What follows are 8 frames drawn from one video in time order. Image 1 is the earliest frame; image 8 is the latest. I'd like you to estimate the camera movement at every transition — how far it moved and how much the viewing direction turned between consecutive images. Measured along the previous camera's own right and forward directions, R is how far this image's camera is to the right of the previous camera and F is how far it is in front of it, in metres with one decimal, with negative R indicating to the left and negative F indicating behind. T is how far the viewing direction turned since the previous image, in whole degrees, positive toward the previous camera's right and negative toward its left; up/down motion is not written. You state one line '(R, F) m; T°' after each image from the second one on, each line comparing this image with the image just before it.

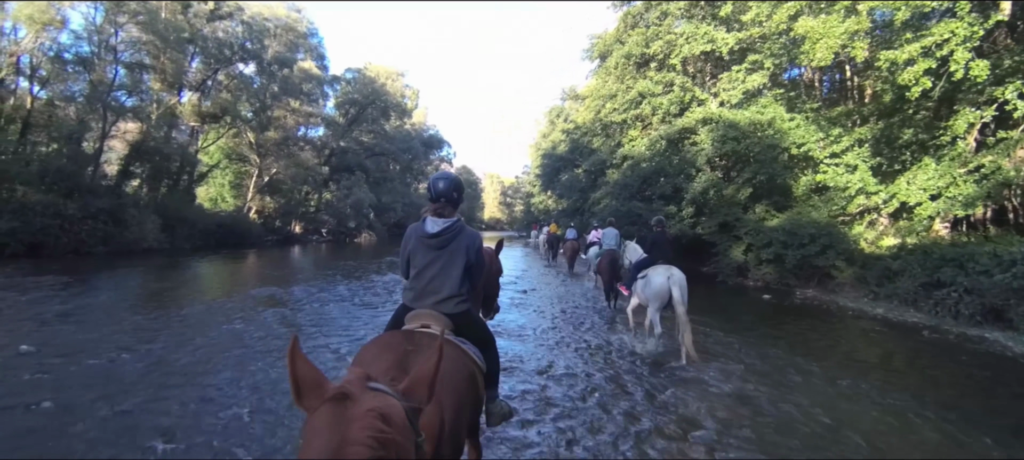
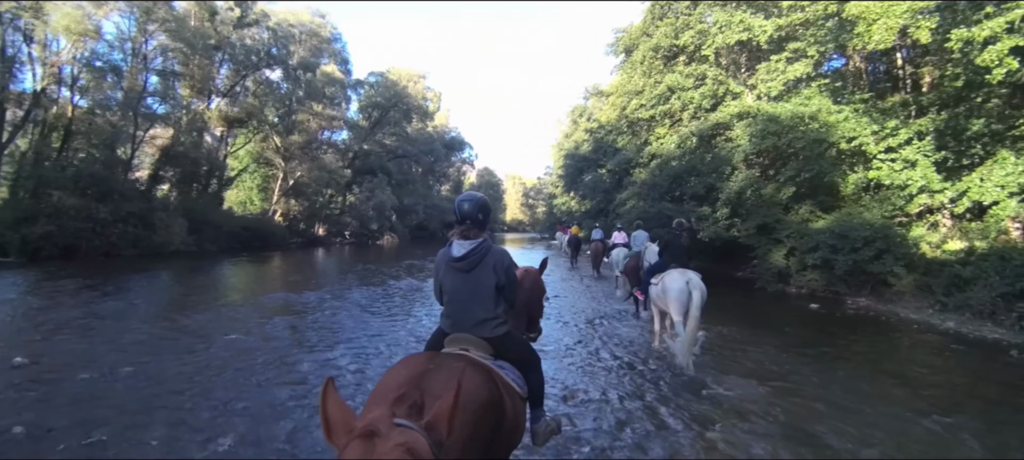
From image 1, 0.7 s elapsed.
(0.0, +1.1) m; -2°
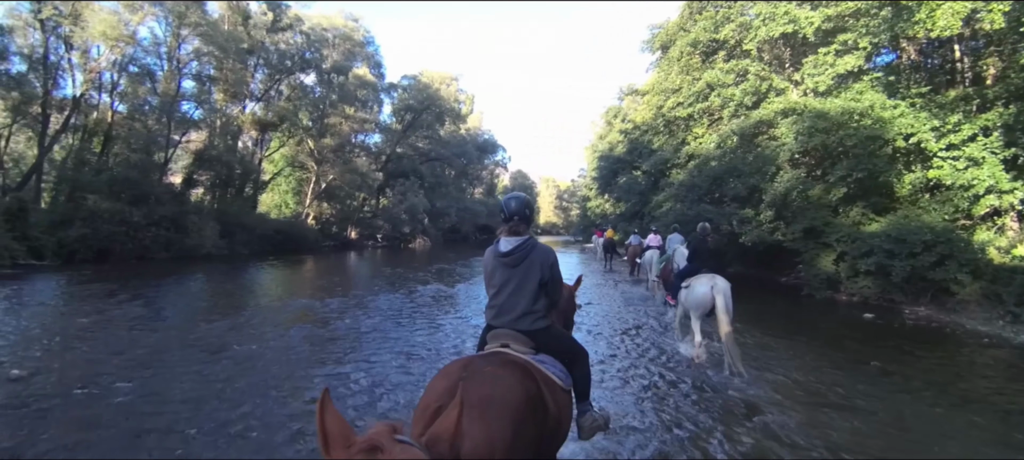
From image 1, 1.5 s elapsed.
(+0.1, +0.5) m; -3°
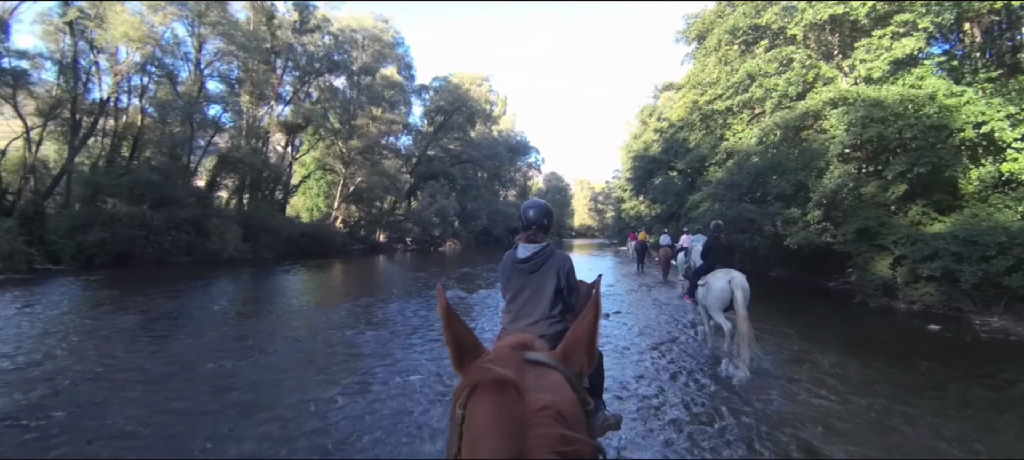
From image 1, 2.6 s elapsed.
(+0.3, +0.9) m; -4°
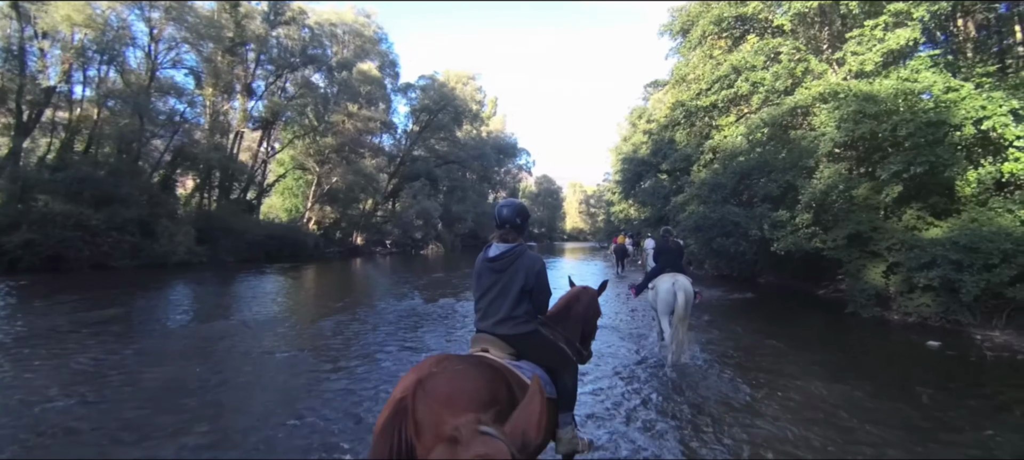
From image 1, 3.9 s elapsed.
(+0.7, +1.2) m; +1°
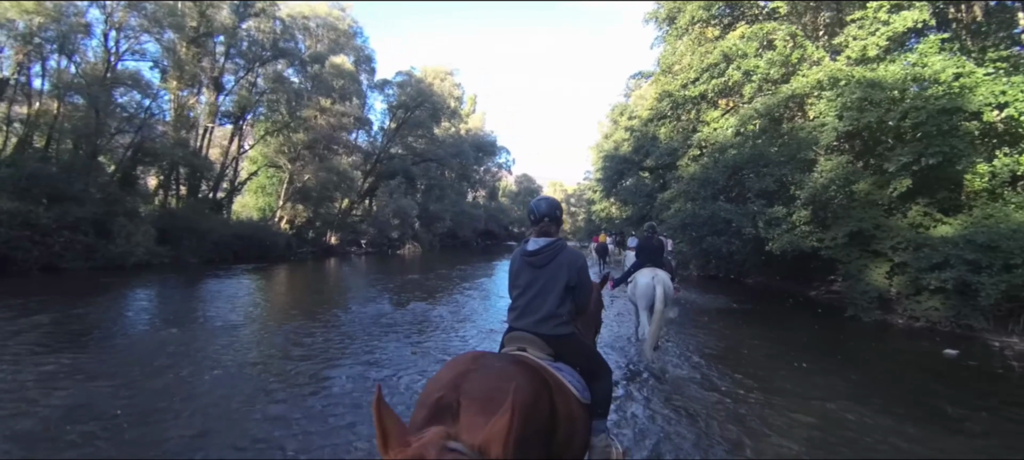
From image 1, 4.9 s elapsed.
(+0.1, +1.3) m; +2°
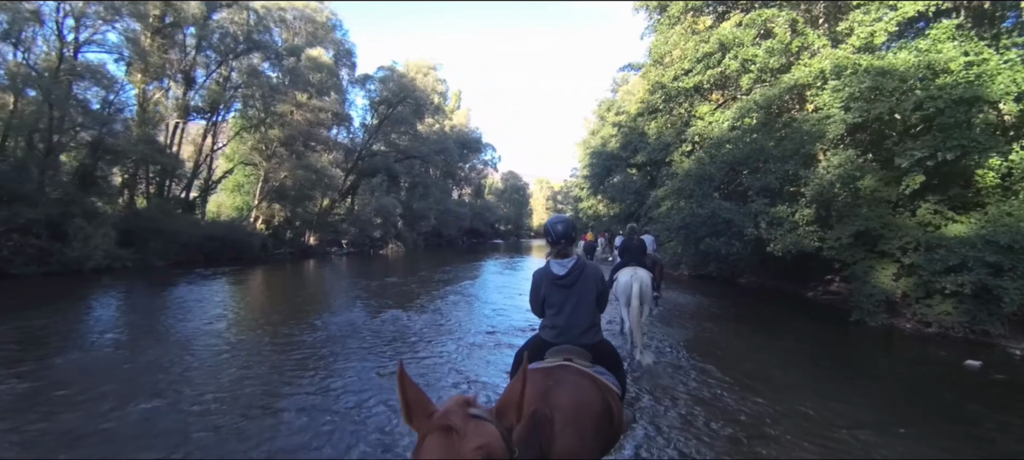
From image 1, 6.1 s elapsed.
(+0.1, +1.0) m; +1°
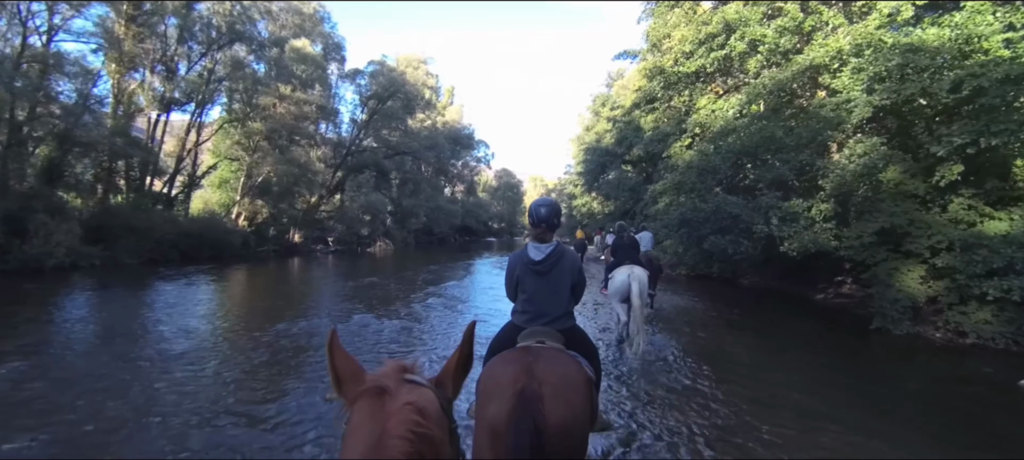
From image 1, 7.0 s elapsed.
(+0.2, +1.4) m; +1°
